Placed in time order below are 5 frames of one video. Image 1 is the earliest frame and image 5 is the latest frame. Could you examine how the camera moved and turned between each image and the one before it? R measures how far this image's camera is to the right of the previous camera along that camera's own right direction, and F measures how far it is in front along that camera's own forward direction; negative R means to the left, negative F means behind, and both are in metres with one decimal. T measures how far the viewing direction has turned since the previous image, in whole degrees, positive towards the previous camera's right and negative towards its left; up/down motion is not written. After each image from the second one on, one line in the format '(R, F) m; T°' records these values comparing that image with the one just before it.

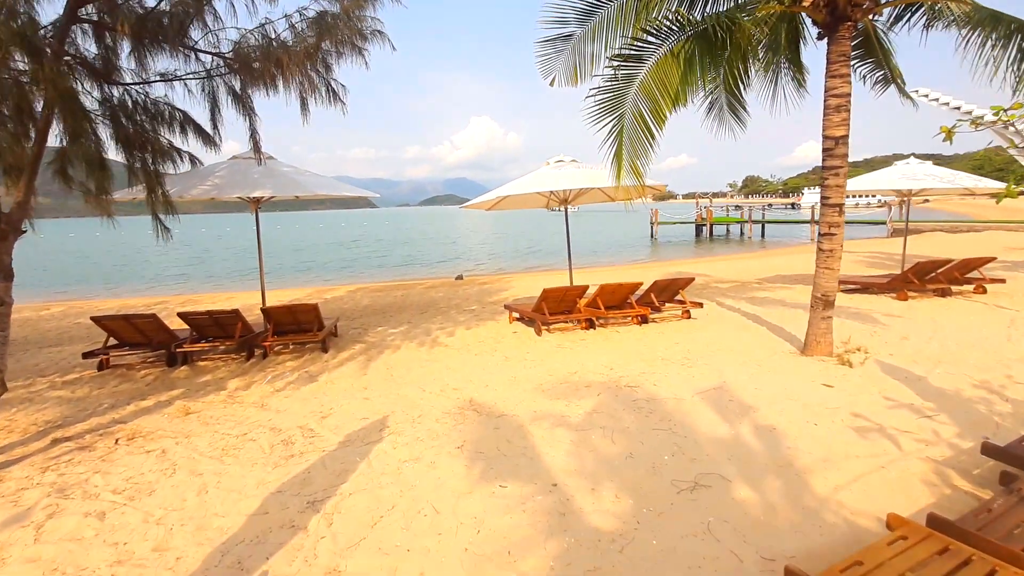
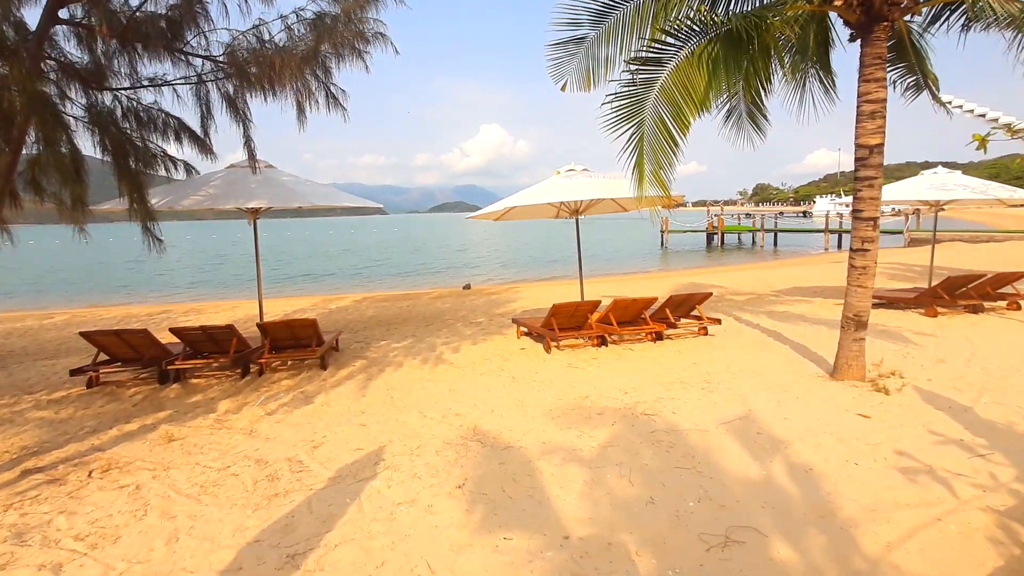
(0.0, +0.4) m; -1°
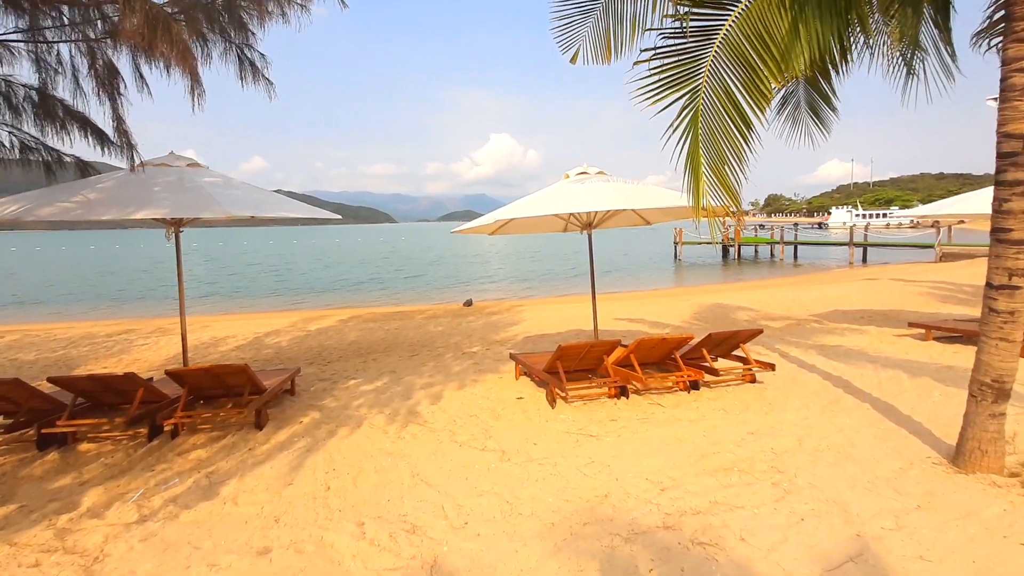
(+0.2, +1.6) m; -1°
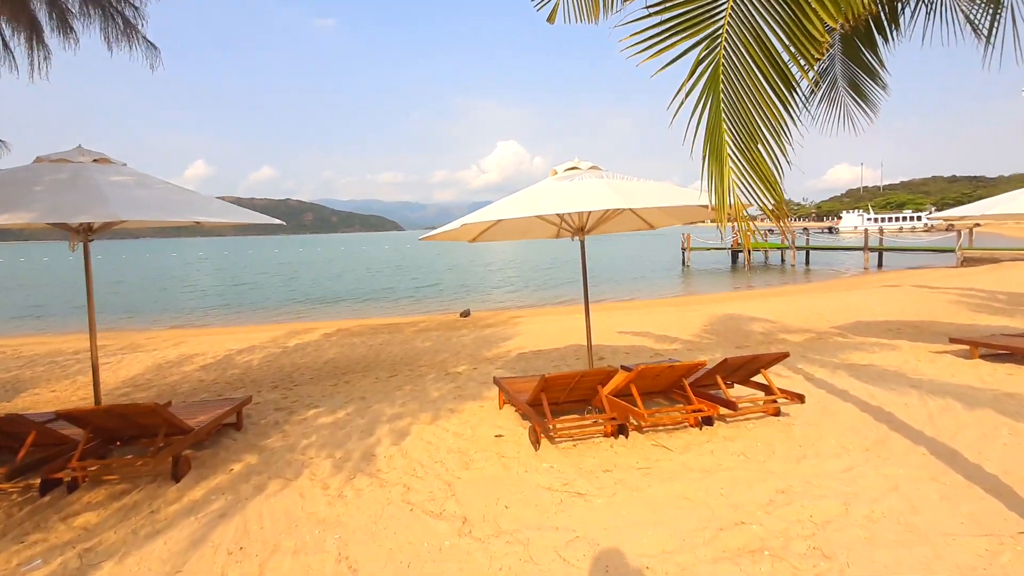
(+0.3, +0.9) m; -1°
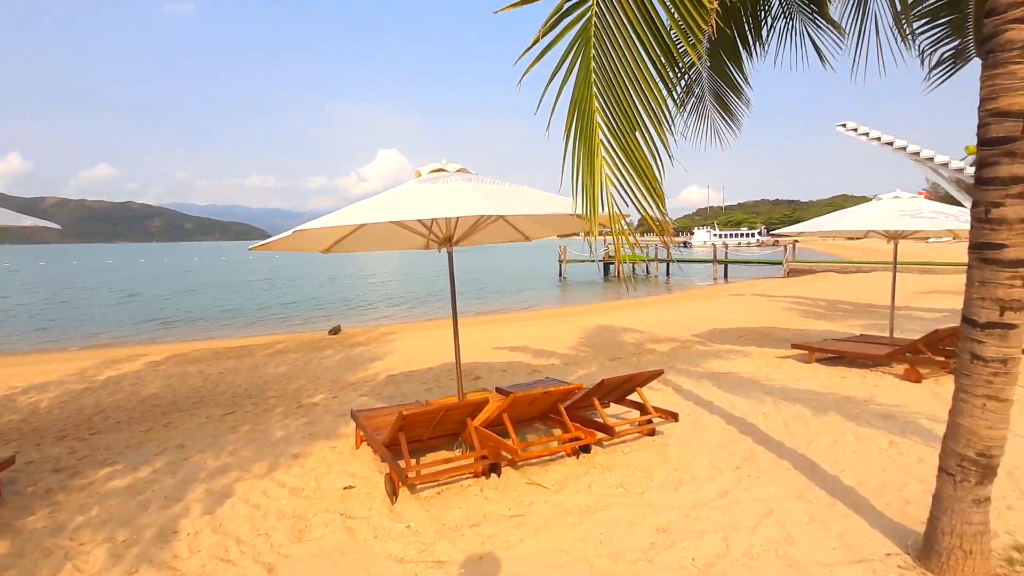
(+0.2, +0.6) m; +13°
